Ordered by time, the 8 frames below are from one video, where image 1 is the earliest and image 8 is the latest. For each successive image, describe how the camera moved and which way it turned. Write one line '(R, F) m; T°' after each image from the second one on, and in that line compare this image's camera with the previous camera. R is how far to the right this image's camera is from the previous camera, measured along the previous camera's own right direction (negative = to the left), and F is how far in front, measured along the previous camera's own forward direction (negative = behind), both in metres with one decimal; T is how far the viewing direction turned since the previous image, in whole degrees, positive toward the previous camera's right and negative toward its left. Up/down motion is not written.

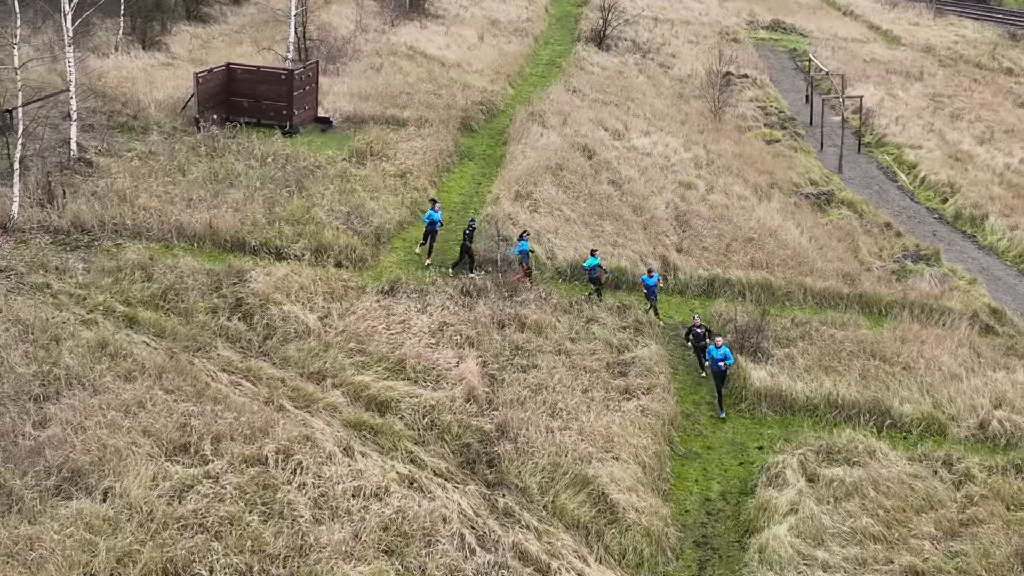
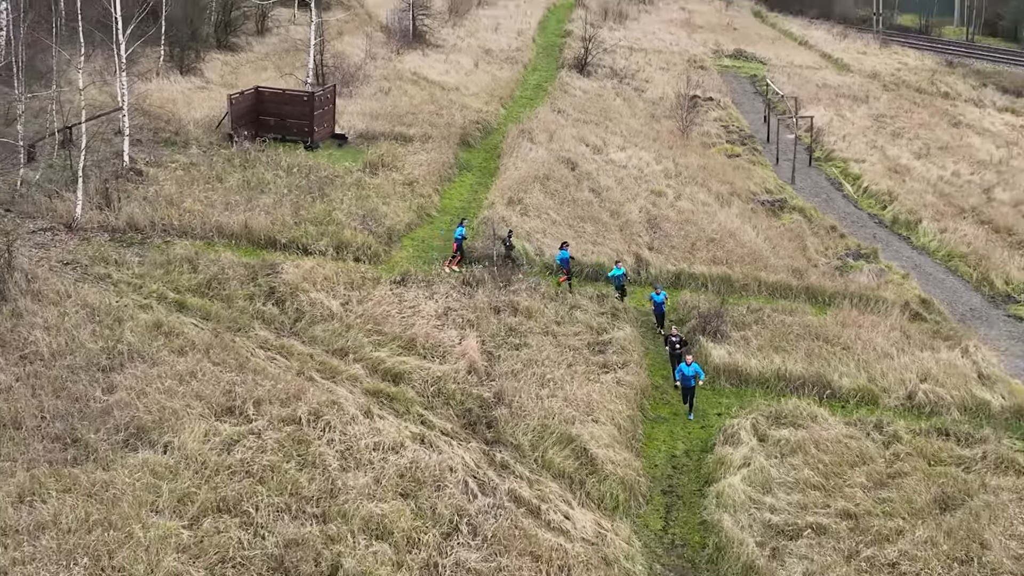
(0.0, -1.0) m; +1°
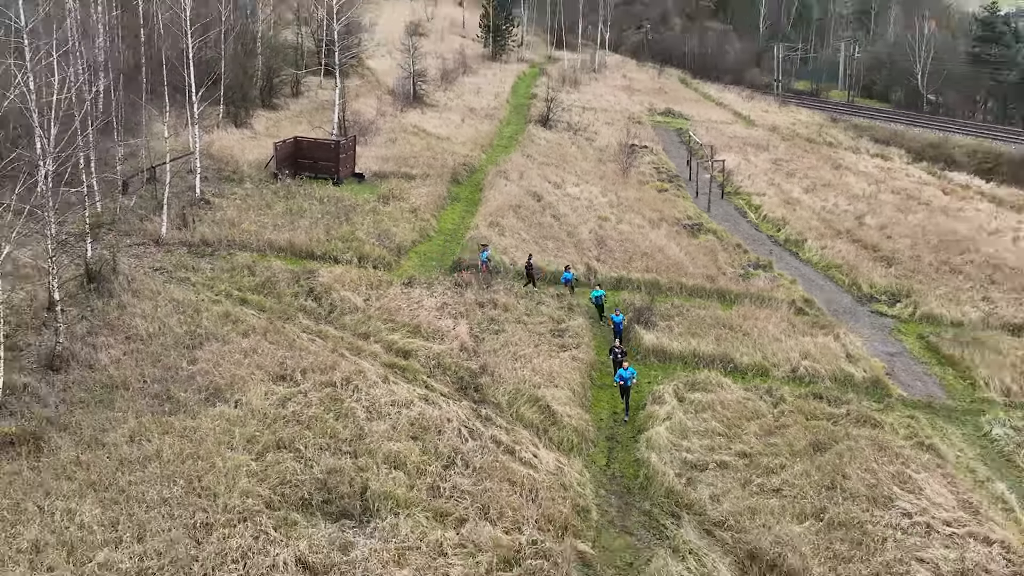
(-0.1, -2.3) m; +2°
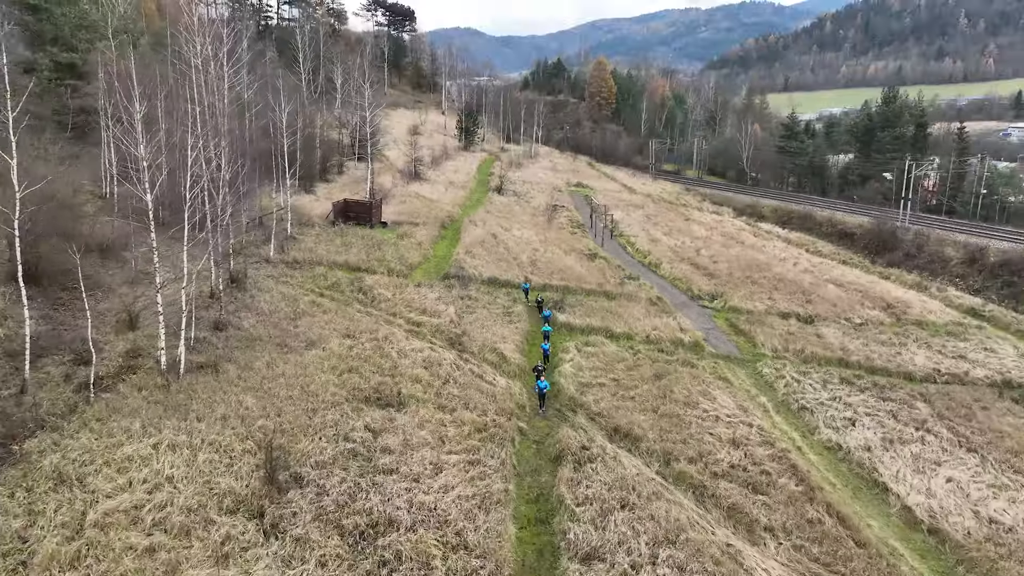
(-0.3, -6.7) m; +4°
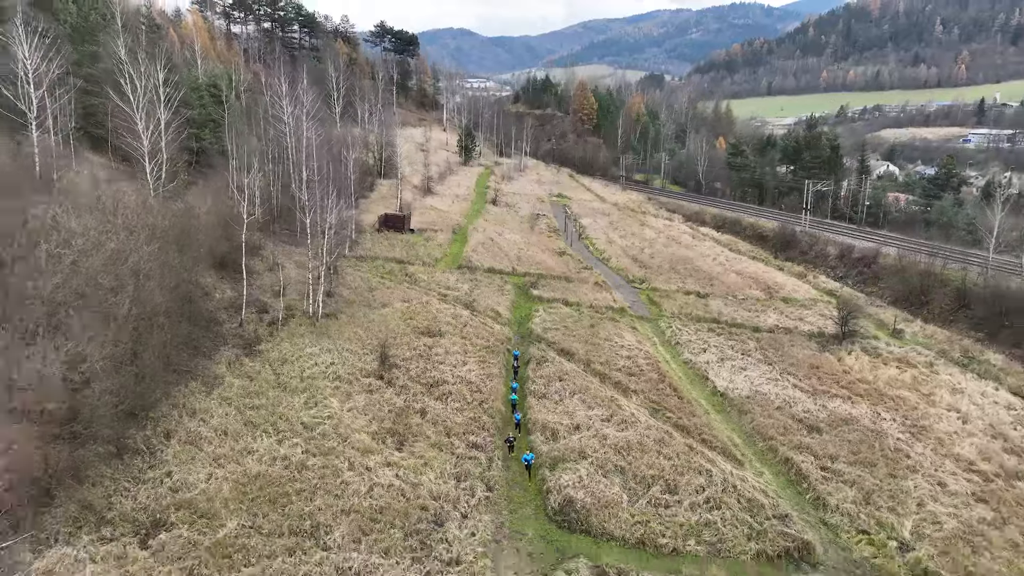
(+0.1, -11.6) m; +1°
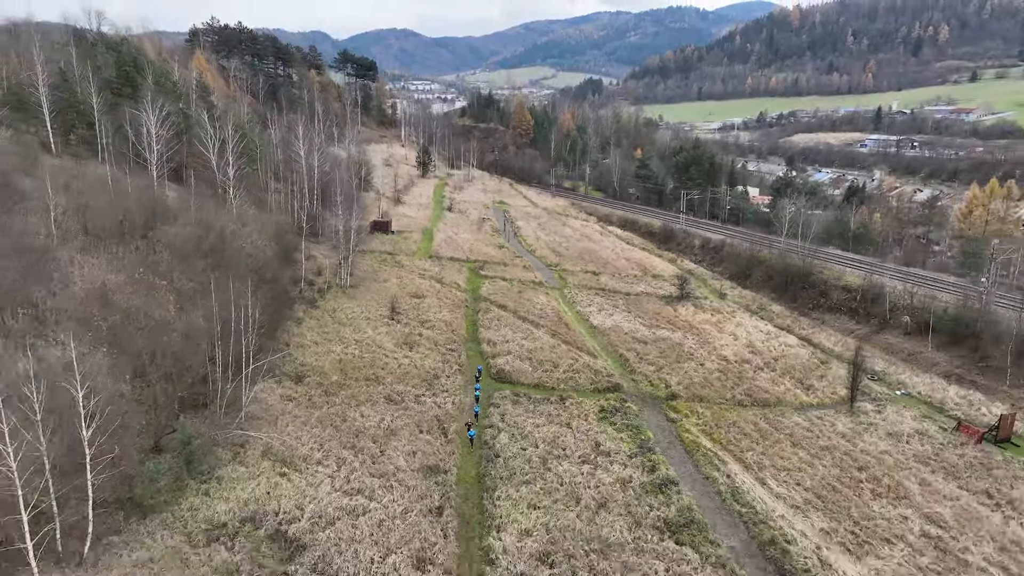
(-0.5, -16.0) m; +4°
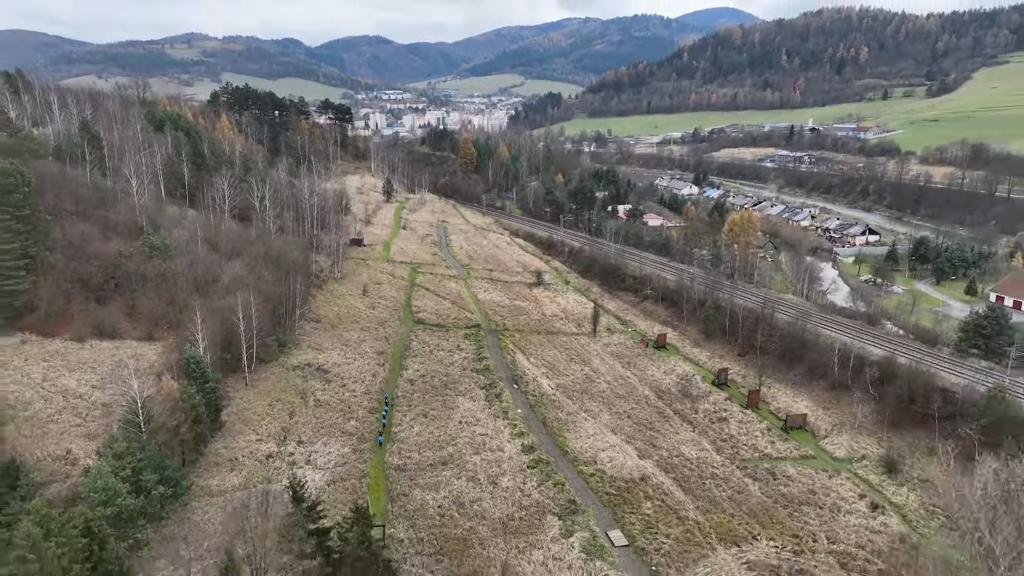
(+5.8, -31.7) m; +2°
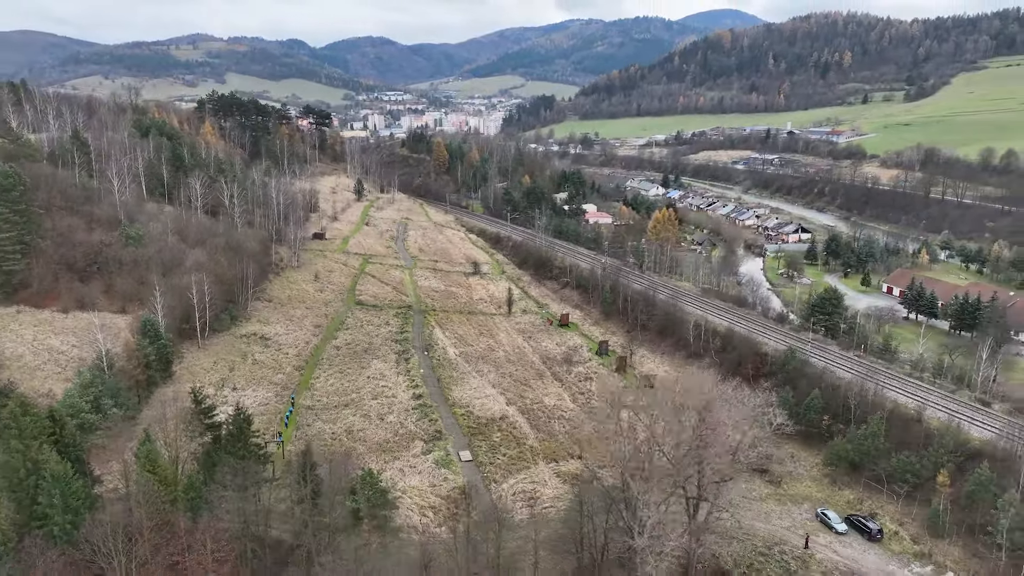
(+8.3, -10.4) m; 0°
